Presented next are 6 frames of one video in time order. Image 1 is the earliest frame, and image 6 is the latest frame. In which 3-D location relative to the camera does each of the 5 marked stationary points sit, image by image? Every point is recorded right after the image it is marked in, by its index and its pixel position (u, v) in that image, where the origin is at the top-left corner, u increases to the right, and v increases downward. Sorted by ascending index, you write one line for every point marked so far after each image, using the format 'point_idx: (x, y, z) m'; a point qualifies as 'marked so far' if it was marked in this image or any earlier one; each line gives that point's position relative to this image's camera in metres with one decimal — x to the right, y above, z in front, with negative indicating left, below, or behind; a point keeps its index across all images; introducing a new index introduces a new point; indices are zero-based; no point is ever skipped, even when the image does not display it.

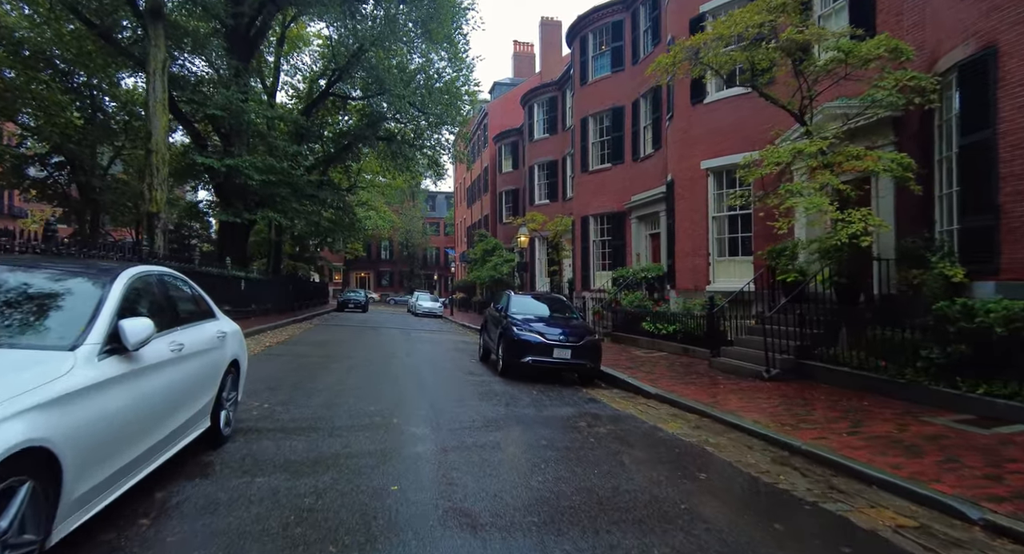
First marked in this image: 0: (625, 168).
0: (+4.1, +3.9, +19.6) m
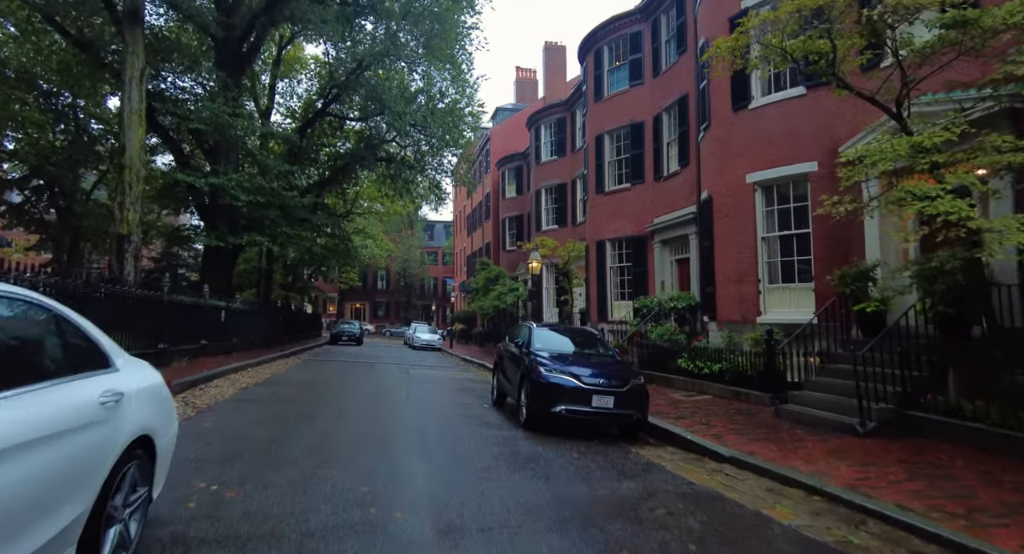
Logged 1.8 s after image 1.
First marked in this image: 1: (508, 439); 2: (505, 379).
0: (+4.4, +2.9, +18.0) m
1: (-0.1, -2.2, +7.5) m
2: (-0.1, -2.0, +10.5) m
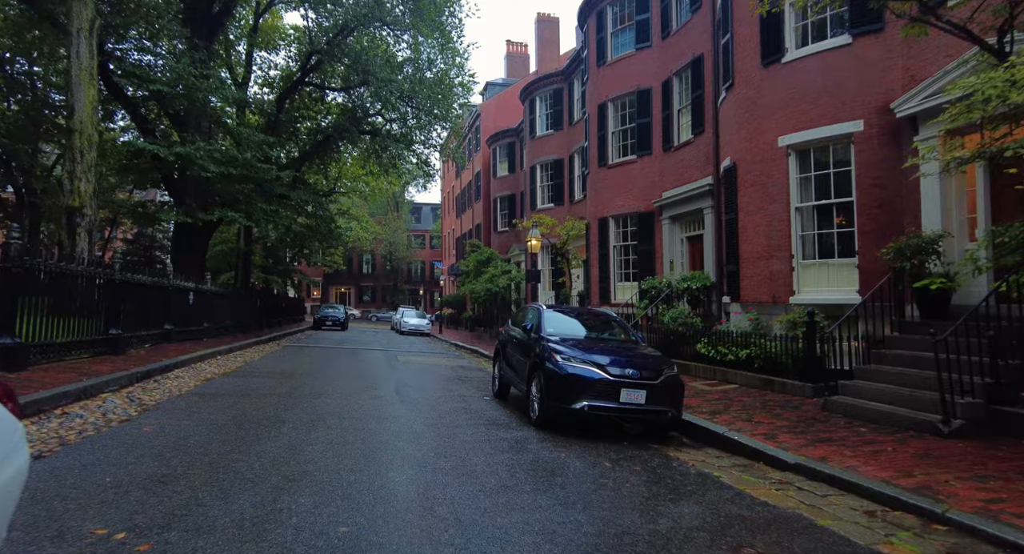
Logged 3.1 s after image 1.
0: (+4.3, +3.5, +16.7) m
1: (+0.1, -1.9, +6.2) m
2: (0.0, -1.6, +9.2) m
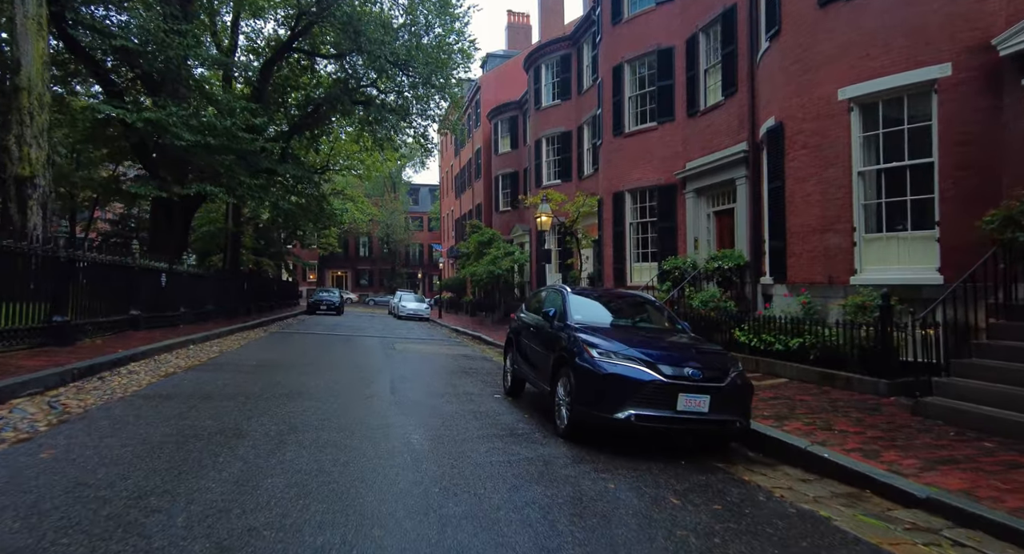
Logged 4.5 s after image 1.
0: (+4.5, +4.1, +15.0) m
1: (+0.3, -1.6, +4.7) m
2: (+0.2, -1.2, +7.7) m
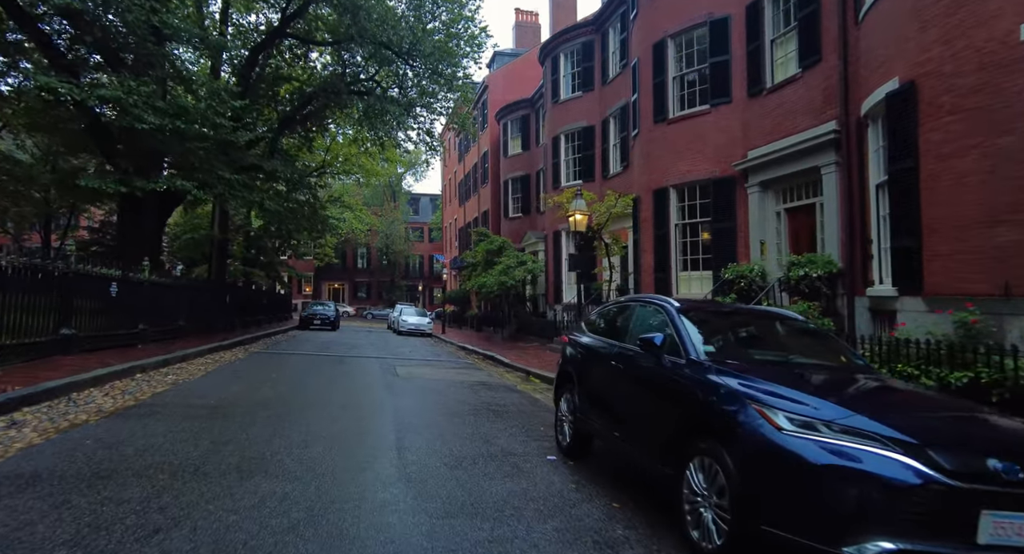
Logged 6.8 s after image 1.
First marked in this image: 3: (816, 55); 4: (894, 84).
0: (+5.2, +3.8, +12.6) m
1: (+1.0, -1.6, +2.2) m
2: (+0.8, -1.3, +5.1) m
3: (+5.8, +4.2, +10.5) m
4: (+5.5, +2.8, +8.0) m
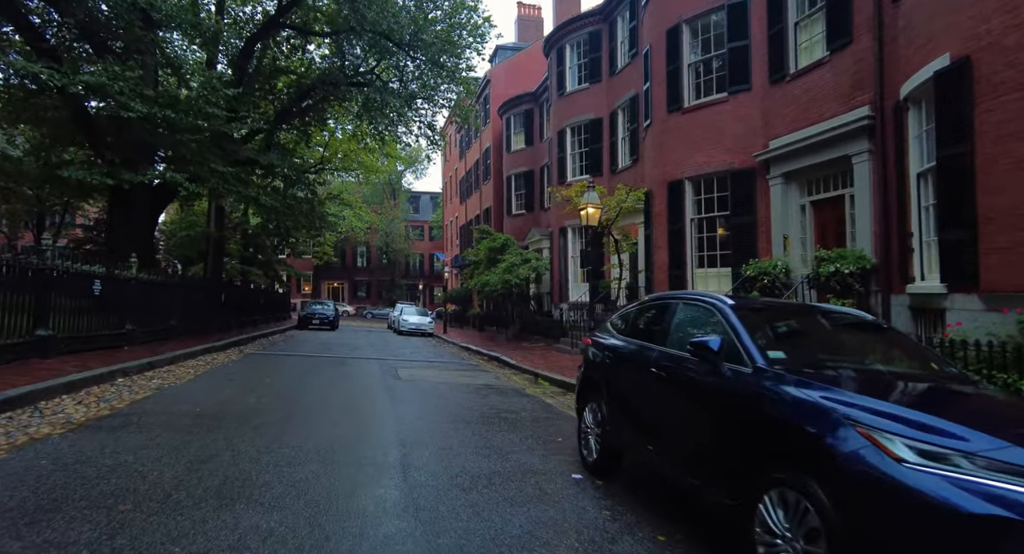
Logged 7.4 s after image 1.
0: (+5.3, +3.9, +12.0) m
1: (+1.2, -1.6, +1.5) m
2: (+1.0, -1.2, +4.5) m
3: (+6.0, +4.3, +9.9) m
4: (+5.7, +2.9, +7.3) m
